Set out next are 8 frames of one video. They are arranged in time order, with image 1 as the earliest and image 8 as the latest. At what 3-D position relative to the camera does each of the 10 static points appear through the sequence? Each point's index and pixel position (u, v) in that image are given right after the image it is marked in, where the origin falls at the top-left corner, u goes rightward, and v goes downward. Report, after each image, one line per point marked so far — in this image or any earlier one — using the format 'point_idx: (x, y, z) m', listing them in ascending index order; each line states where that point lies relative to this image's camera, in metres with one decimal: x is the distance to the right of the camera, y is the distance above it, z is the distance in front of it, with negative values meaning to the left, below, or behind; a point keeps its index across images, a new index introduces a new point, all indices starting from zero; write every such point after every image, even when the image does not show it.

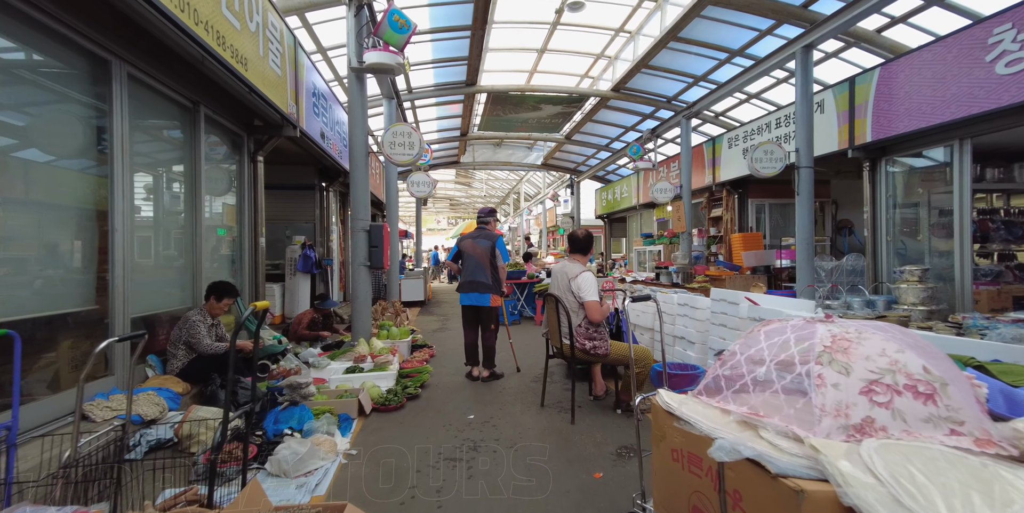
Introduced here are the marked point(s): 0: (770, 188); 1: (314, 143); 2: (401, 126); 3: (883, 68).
0: (+5.7, +1.5, +10.1) m
1: (-2.9, +1.7, +6.7) m
2: (-1.4, +1.6, +5.7) m
3: (+5.0, +2.5, +6.2) m
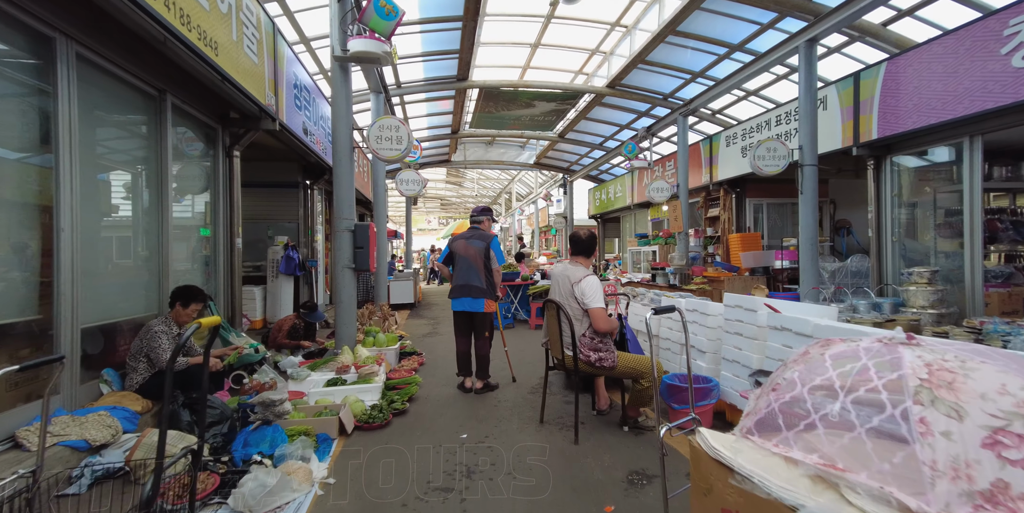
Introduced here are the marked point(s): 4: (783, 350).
0: (+5.5, +1.5, +9.9) m
1: (-3.0, +1.6, +6.4) m
2: (-1.5, +1.6, +5.4) m
3: (+4.9, +2.5, +6.0) m
4: (+1.6, -0.6, +2.8) m
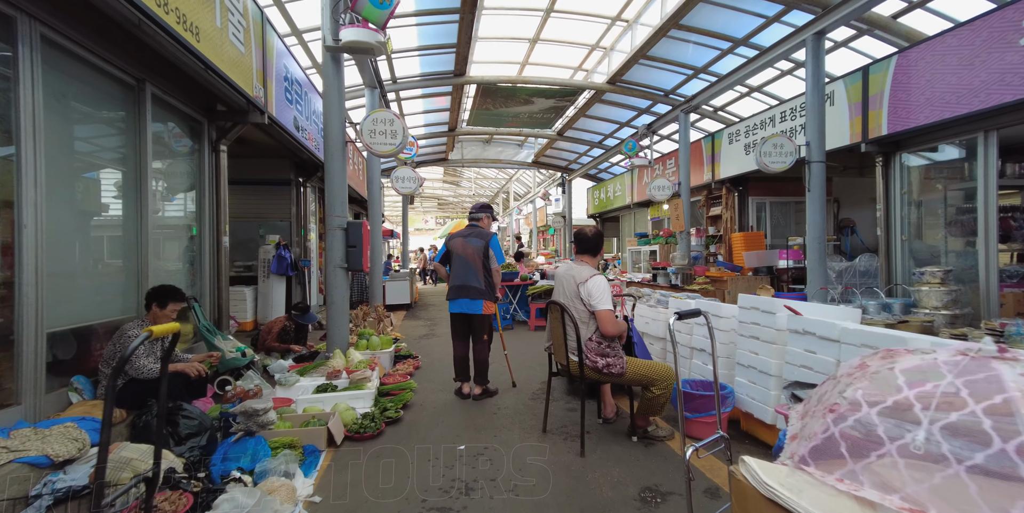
0: (+5.5, +1.5, +9.8) m
1: (-3.0, +1.6, +6.1) m
2: (-1.5, +1.6, +5.2) m
3: (+4.9, +2.5, +5.8) m
4: (+1.6, -0.6, +2.6) m
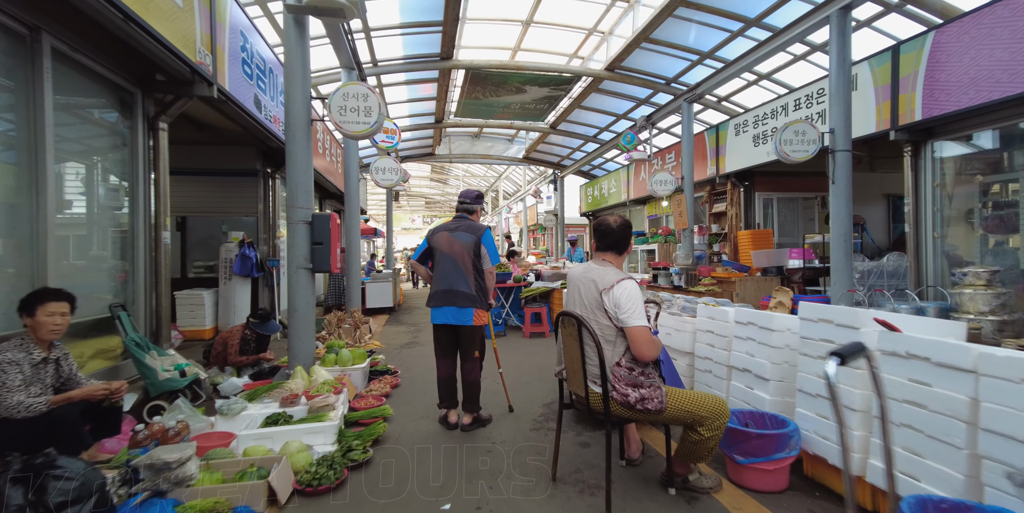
0: (+5.3, +1.5, +9.2) m
1: (-3.1, +1.6, +5.3) m
2: (-1.5, +1.6, +4.4) m
3: (+4.8, +2.5, +5.2) m
4: (+1.7, -0.5, +1.9) m
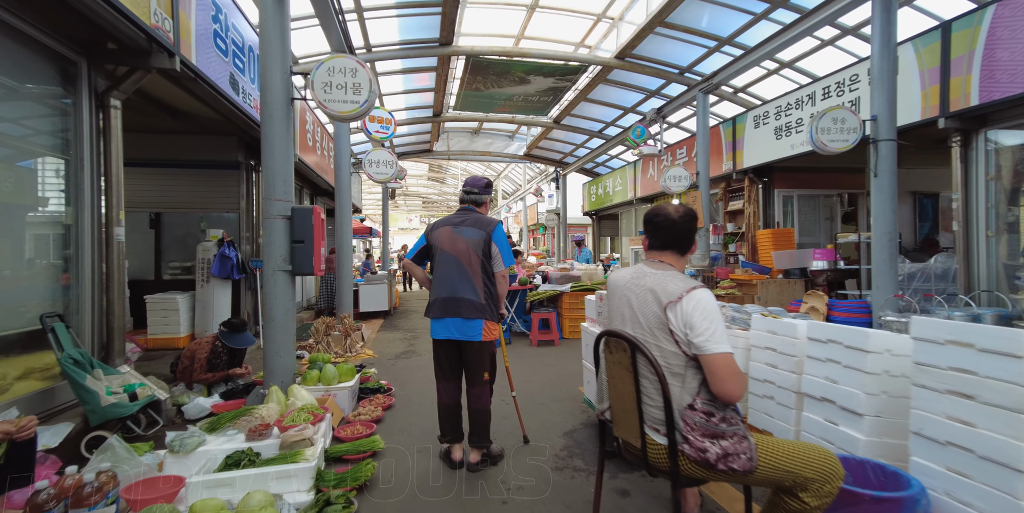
0: (+5.4, +1.5, +8.6) m
1: (-3.0, +1.6, +4.7) m
2: (-1.4, +1.6, +3.8) m
3: (+4.9, +2.5, +4.7) m
4: (+1.8, -0.6, +1.3) m
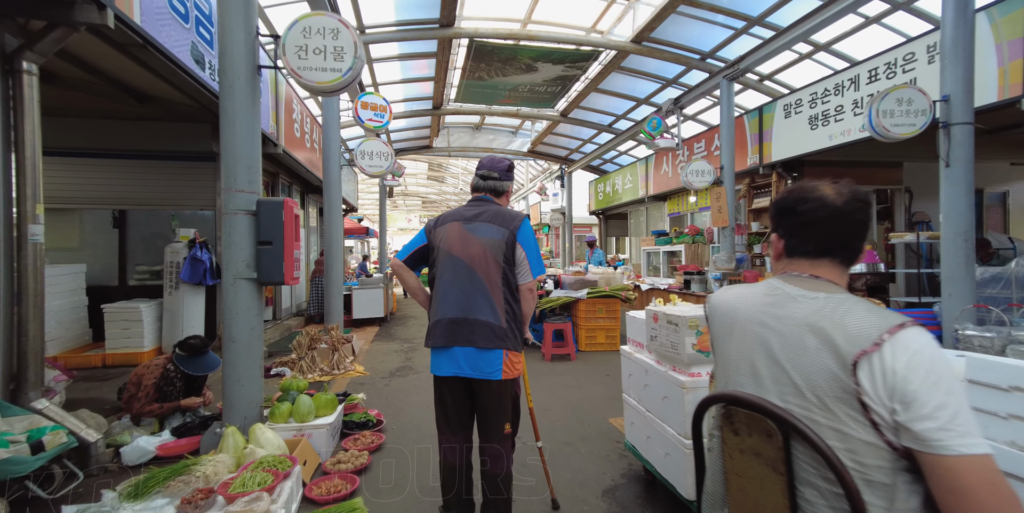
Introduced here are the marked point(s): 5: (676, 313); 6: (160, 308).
0: (+5.5, +1.5, +7.9) m
1: (-2.9, +1.6, +4.0) m
2: (-1.3, +1.6, +3.1) m
3: (+5.0, +2.5, +3.9) m
4: (+1.9, -0.6, +0.6) m
5: (+0.7, -0.3, +2.1) m
6: (-4.1, -0.6, +5.4) m
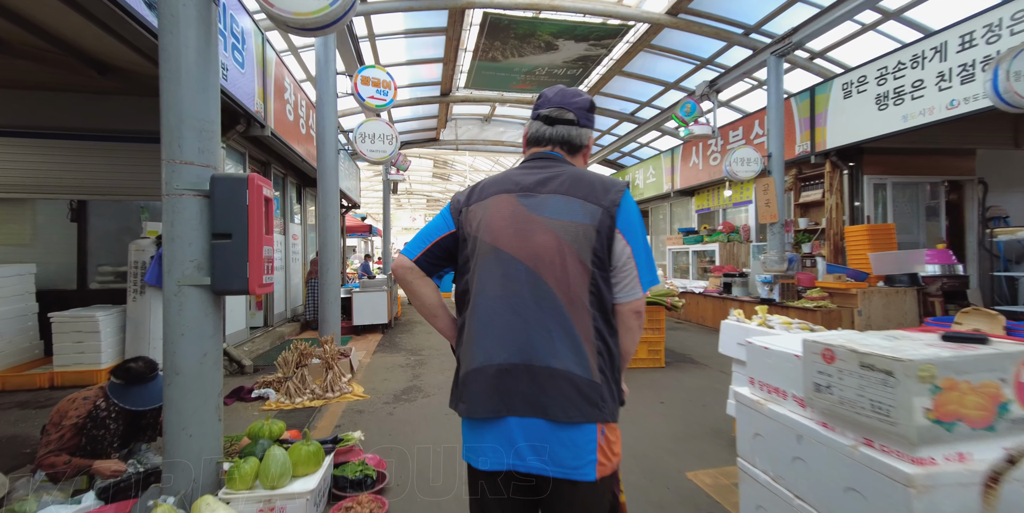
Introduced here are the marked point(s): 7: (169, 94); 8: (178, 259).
0: (+5.8, +1.5, +7.0) m
1: (-2.6, +1.6, +3.2) m
2: (-1.0, +1.6, +2.3) m
3: (+5.3, +2.5, +3.0) m
4: (+2.1, -0.6, -0.3) m
5: (+1.0, -0.3, +1.2) m
6: (-3.9, -0.6, +4.6) m
7: (-1.6, +0.8, +2.2) m
8: (-1.6, 0.0, +2.2) m
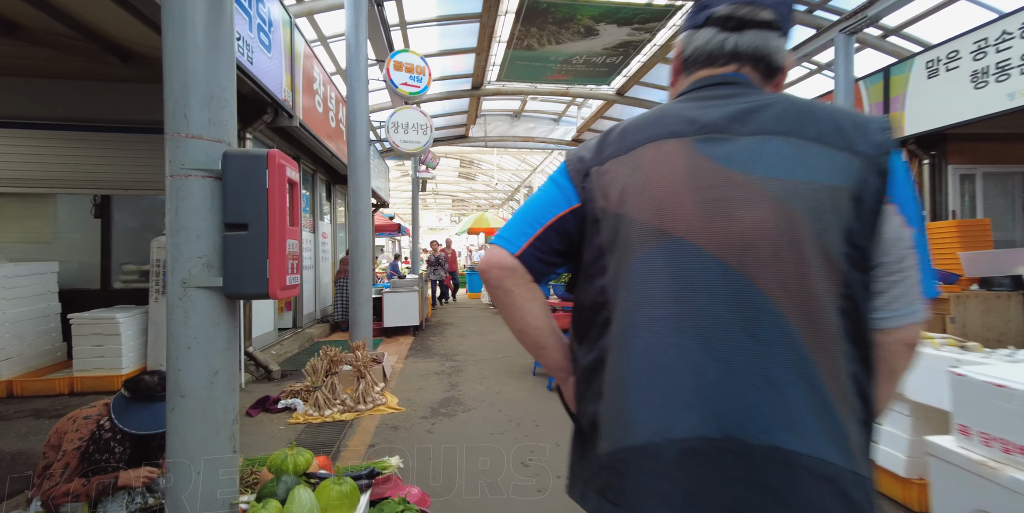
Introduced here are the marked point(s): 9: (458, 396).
0: (+6.3, +1.5, +6.2) m
1: (-2.2, +1.6, +2.8) m
2: (-0.7, +1.6, +1.8) m
3: (+5.6, +2.5, +2.2) m
4: (+2.3, -0.6, -0.9) m
5: (+1.2, -0.2, +0.7) m
6: (-3.4, -0.6, +4.3) m
7: (-1.3, +0.8, +1.8) m
8: (-1.3, 0.0, +1.8) m
9: (-0.5, -1.3, +4.3) m
